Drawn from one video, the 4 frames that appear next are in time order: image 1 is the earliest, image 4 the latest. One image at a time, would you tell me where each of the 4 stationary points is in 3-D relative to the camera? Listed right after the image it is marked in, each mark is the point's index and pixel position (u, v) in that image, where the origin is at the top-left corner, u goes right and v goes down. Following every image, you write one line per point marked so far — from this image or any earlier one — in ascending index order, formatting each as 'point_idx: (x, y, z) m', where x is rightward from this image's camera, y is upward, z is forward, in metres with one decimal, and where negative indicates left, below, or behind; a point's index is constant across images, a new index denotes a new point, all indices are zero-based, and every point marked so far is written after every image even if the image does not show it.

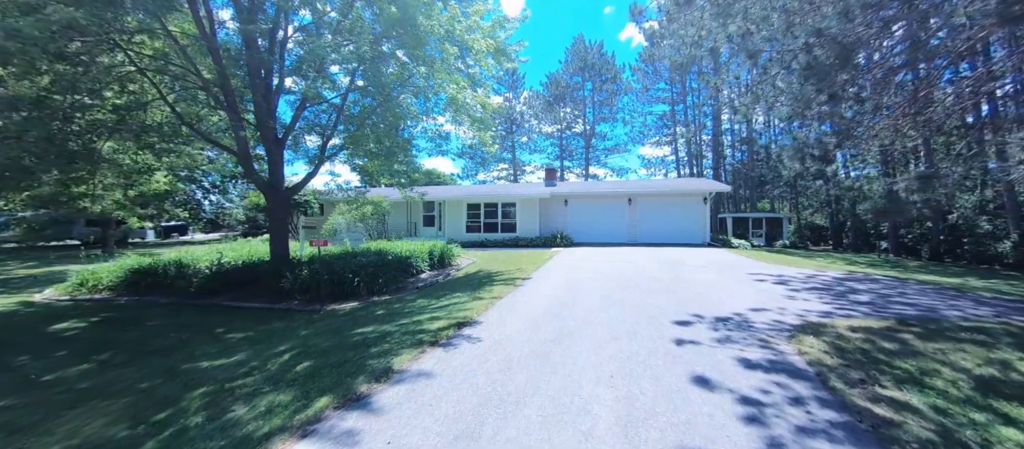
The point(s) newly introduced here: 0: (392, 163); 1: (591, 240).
0: (-3.5, +1.8, +10.5) m
1: (+3.8, -0.7, +17.1) m
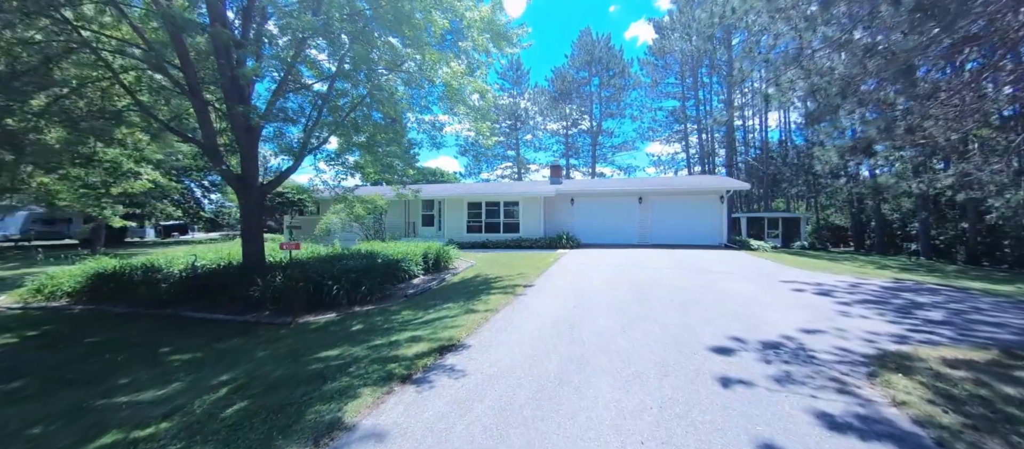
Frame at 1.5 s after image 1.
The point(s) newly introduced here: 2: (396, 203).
0: (-3.5, +1.8, +9.7) m
1: (+3.9, -0.7, +16.1) m
2: (-5.7, +1.1, +17.6) m
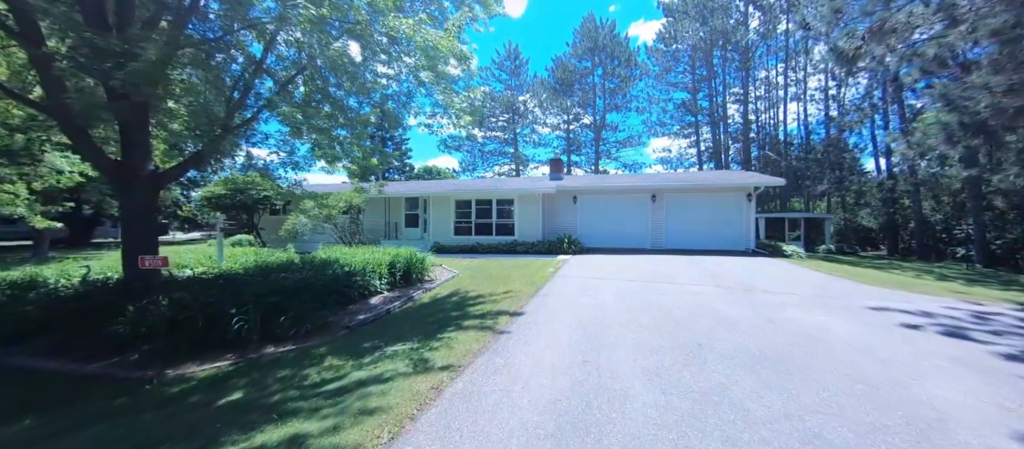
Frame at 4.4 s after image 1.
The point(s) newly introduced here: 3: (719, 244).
0: (-3.7, +1.7, +7.7) m
1: (+3.7, -0.8, +14.1) m
2: (-5.9, +1.1, +15.5) m
3: (+7.6, -0.7, +13.2) m
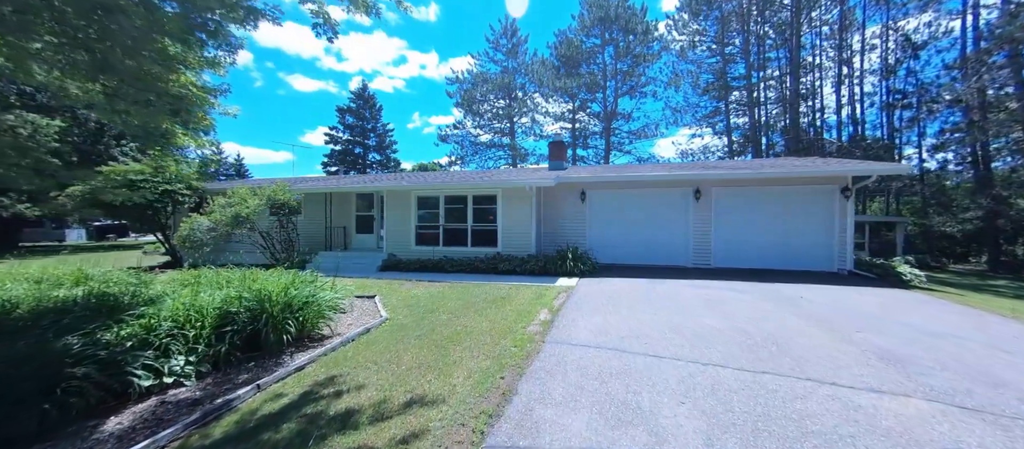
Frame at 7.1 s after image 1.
0: (-4.3, +1.6, +3.8) m
1: (+3.2, -1.0, +10.1) m
2: (-6.4, +0.9, +11.7) m
3: (+7.1, -0.9, +9.1) m
